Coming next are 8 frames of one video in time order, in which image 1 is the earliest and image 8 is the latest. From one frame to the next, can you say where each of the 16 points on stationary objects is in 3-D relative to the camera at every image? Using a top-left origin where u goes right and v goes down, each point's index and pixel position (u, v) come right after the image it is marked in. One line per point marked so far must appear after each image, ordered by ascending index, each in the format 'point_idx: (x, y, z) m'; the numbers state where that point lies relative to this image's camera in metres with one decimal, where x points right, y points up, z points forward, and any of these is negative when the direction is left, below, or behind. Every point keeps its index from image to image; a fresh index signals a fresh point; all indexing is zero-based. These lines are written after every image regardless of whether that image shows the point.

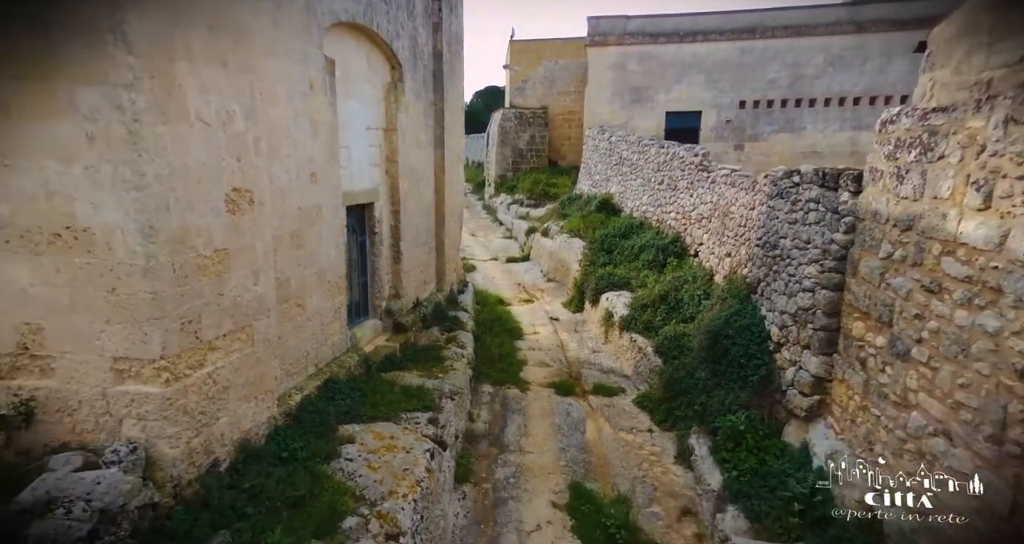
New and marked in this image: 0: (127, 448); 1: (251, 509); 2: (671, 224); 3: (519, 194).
0: (-2.1, -1.0, +3.1) m
1: (-1.6, -1.4, +3.5) m
2: (+3.0, +0.9, +10.9) m
3: (+0.3, +2.5, +18.9) m
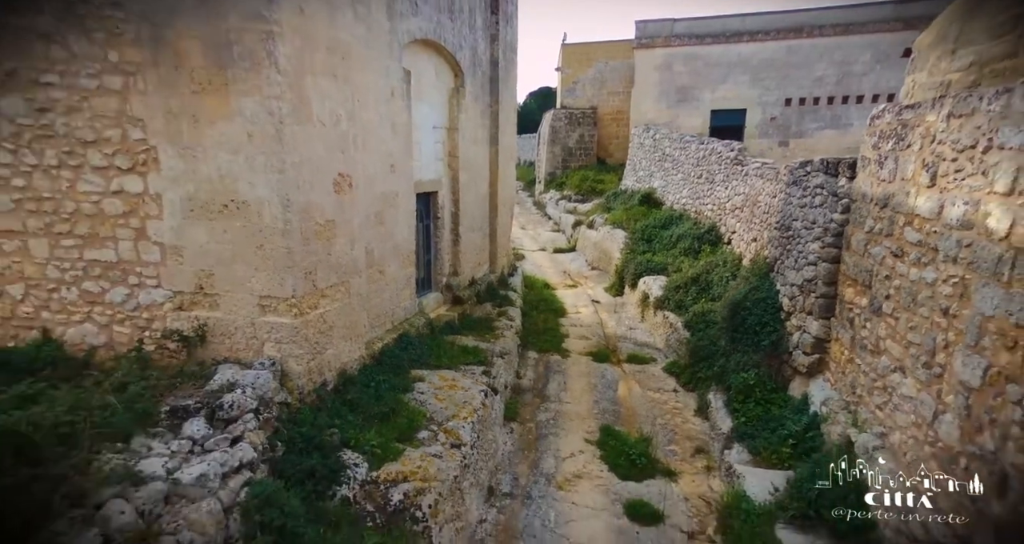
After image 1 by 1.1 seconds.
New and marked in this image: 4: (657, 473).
0: (-1.8, -0.7, +4.4) m
1: (-1.3, -1.1, +4.7) m
2: (+3.9, +1.1, +11.7) m
3: (+1.9, +2.8, +19.9) m
4: (+1.4, -1.9, +5.6) m
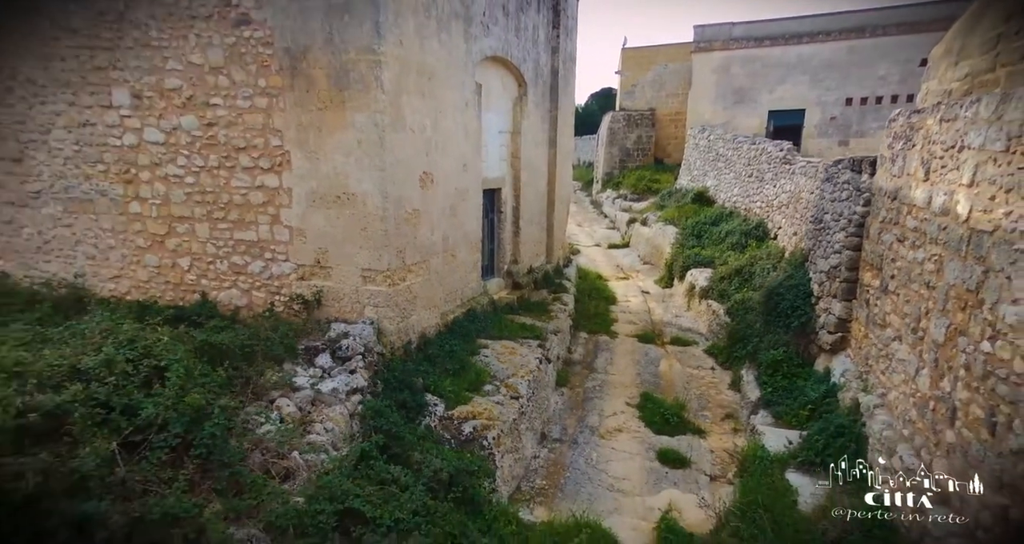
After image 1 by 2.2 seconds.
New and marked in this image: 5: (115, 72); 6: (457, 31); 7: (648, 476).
0: (-1.4, -0.5, +5.6) m
1: (-0.8, -0.9, +5.9) m
2: (+5.1, +1.3, +12.3) m
3: (+3.9, +2.9, +20.6) m
4: (+1.9, -1.7, +6.4) m
5: (-3.7, +1.9, +5.6) m
6: (-0.6, +2.7, +6.6) m
7: (+1.3, -1.9, +5.5) m
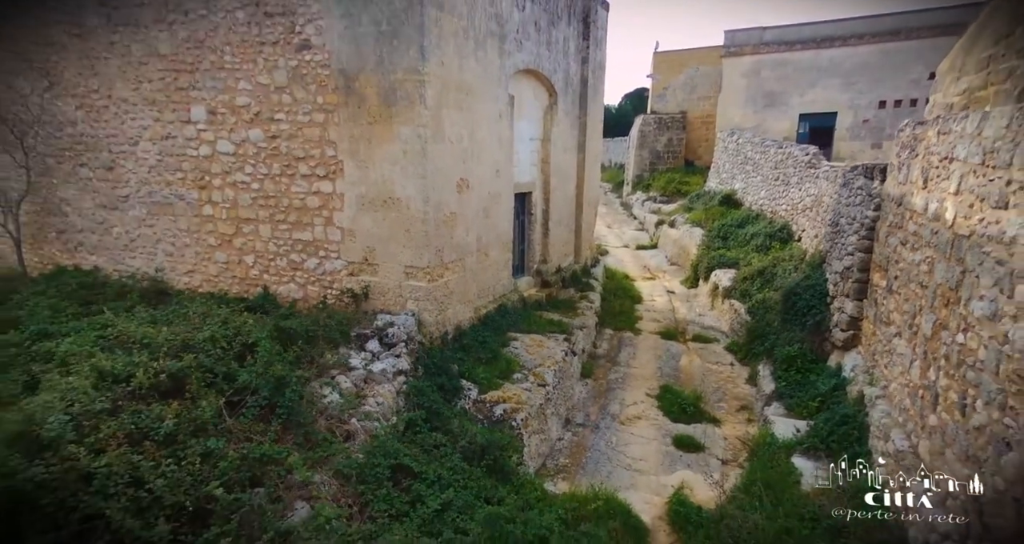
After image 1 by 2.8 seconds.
0: (-1.1, -0.5, +6.2) m
1: (-0.5, -0.9, +6.5) m
2: (+5.8, +1.2, +12.6) m
3: (+5.0, +2.9, +21.0) m
4: (+2.2, -1.7, +6.9) m
5: (-3.4, +1.9, +6.3) m
6: (-0.2, +2.7, +7.2) m
7: (+1.5, -1.9, +6.0) m
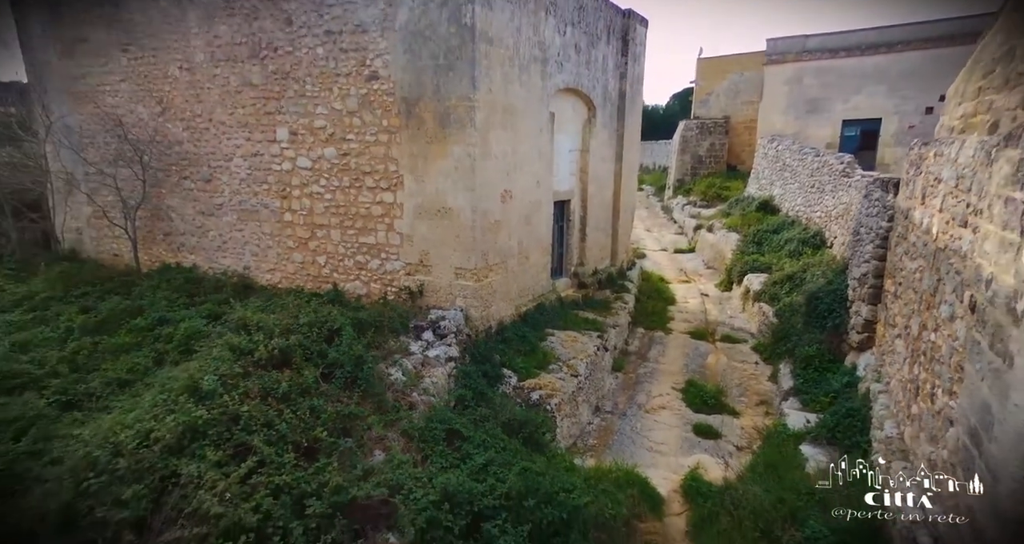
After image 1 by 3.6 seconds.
0: (-0.6, -0.5, +7.1) m
1: (-0.1, -0.9, +7.3) m
2: (+6.7, +1.1, +13.0) m
3: (+6.5, +2.7, +21.4) m
4: (+2.7, -1.8, +7.5) m
5: (-2.9, +1.9, +7.4) m
6: (+0.3, +2.7, +8.0) m
7: (+1.9, -1.9, +6.7) m
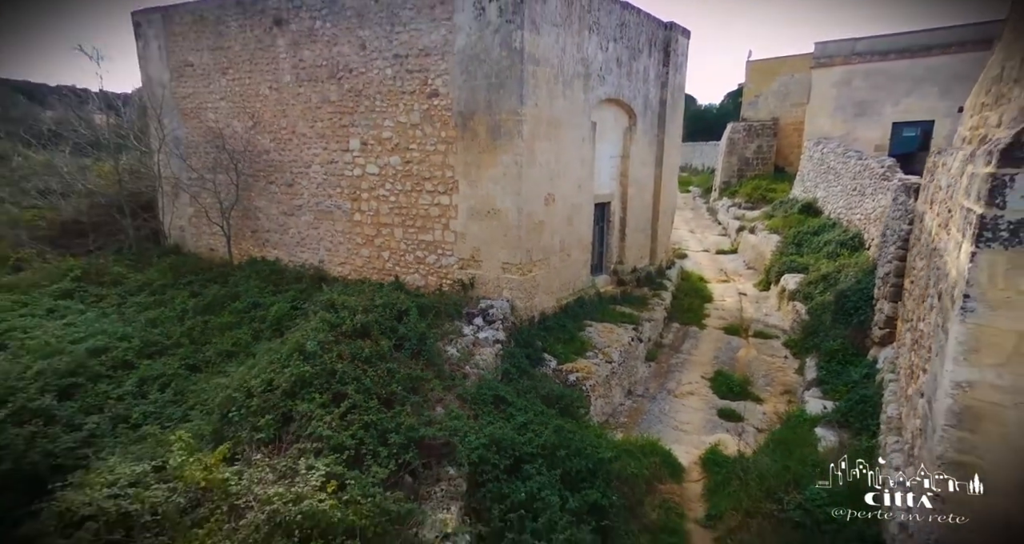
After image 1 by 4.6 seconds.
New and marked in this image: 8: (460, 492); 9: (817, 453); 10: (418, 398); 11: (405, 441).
0: (-0.1, -0.4, +8.0) m
1: (+0.5, -0.9, +8.2) m
2: (+7.7, +1.1, +13.3) m
3: (+8.3, +2.7, +21.6) m
4: (+3.2, -1.7, +8.2) m
5: (-2.3, +2.0, +8.4) m
6: (+1.0, +2.7, +8.8) m
7: (+2.4, -1.9, +7.4) m
8: (-0.4, -1.5, +4.1) m
9: (+3.0, -1.8, +5.9) m
10: (-0.8, -1.0, +4.8) m
11: (-0.8, -1.2, +4.3) m
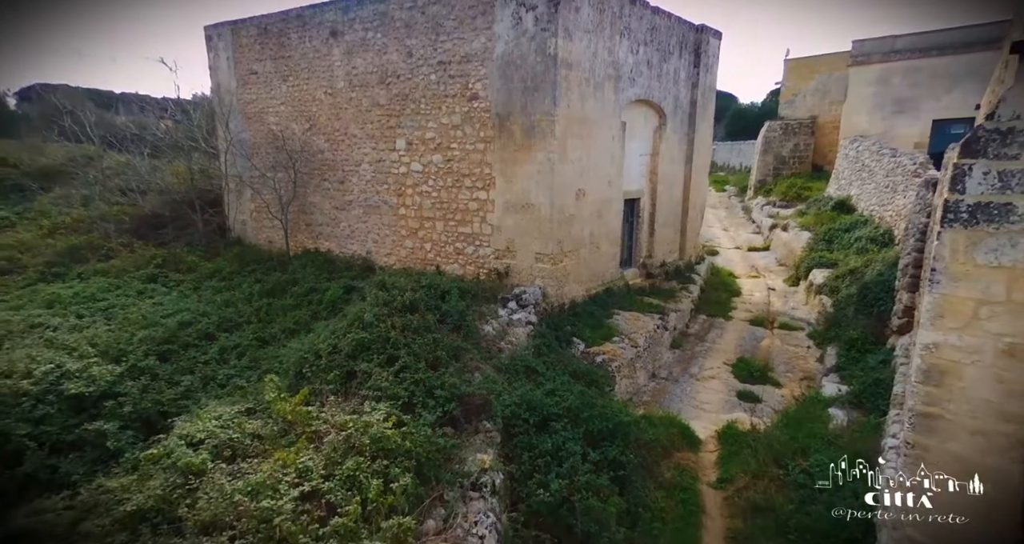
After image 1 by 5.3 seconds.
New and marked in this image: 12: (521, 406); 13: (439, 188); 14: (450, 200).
0: (+0.4, -0.2, +8.6) m
1: (+1.0, -0.7, +8.8) m
2: (+8.5, +1.2, +13.4) m
3: (+9.6, +2.8, +21.7) m
4: (+3.7, -1.6, +8.6) m
5: (-1.8, +2.2, +9.2) m
6: (+1.5, +2.9, +9.4) m
7: (+2.8, -1.7, +7.8) m
8: (-0.1, -1.4, +4.8) m
9: (+3.3, -1.7, +6.3) m
10: (-0.5, -0.9, +5.5) m
11: (-0.5, -1.0, +4.9) m
12: (+0.1, -1.2, +5.1) m
13: (-1.1, +1.3, +9.1) m
14: (-0.9, +1.1, +9.0) m
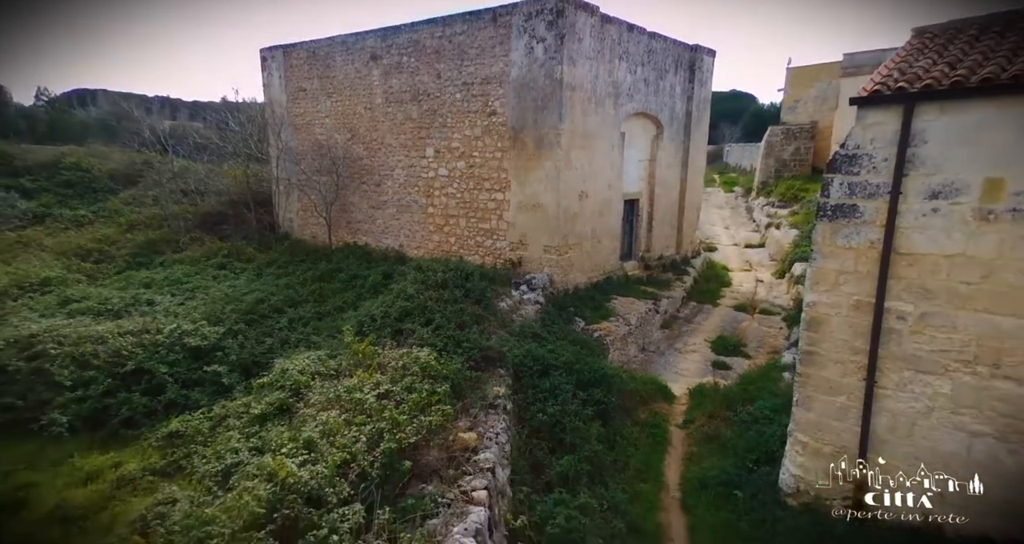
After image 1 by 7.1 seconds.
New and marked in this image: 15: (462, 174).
0: (+0.6, 0.0, +10.2) m
1: (+1.2, -0.5, +10.3) m
2: (+8.8, +1.3, +14.8) m
3: (+10.1, +2.9, +23.1) m
4: (+3.9, -1.4, +10.1) m
5: (-1.5, +2.4, +10.9) m
6: (+1.7, +3.1, +10.9) m
7: (+3.0, -1.6, +9.4) m
8: (-0.1, -1.2, +6.4) m
9: (+3.5, -1.5, +7.8) m
10: (-0.4, -0.7, +7.1) m
11: (-0.4, -0.9, +6.6) m
12: (+0.2, -1.0, +6.7) m
13: (-0.9, +1.5, +10.7) m
14: (-0.7, +1.3, +10.7) m
15: (-0.9, +1.8, +10.6) m
